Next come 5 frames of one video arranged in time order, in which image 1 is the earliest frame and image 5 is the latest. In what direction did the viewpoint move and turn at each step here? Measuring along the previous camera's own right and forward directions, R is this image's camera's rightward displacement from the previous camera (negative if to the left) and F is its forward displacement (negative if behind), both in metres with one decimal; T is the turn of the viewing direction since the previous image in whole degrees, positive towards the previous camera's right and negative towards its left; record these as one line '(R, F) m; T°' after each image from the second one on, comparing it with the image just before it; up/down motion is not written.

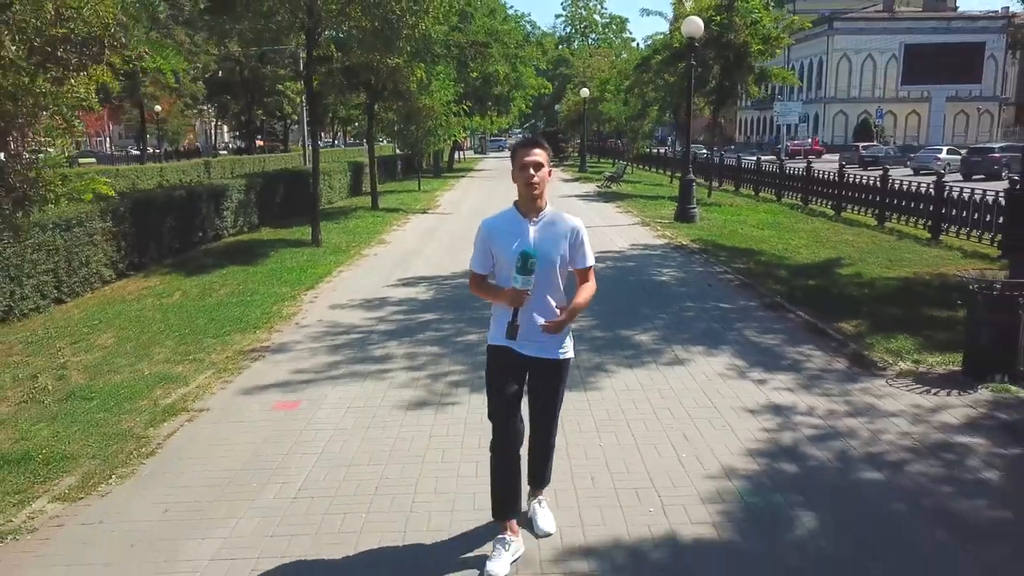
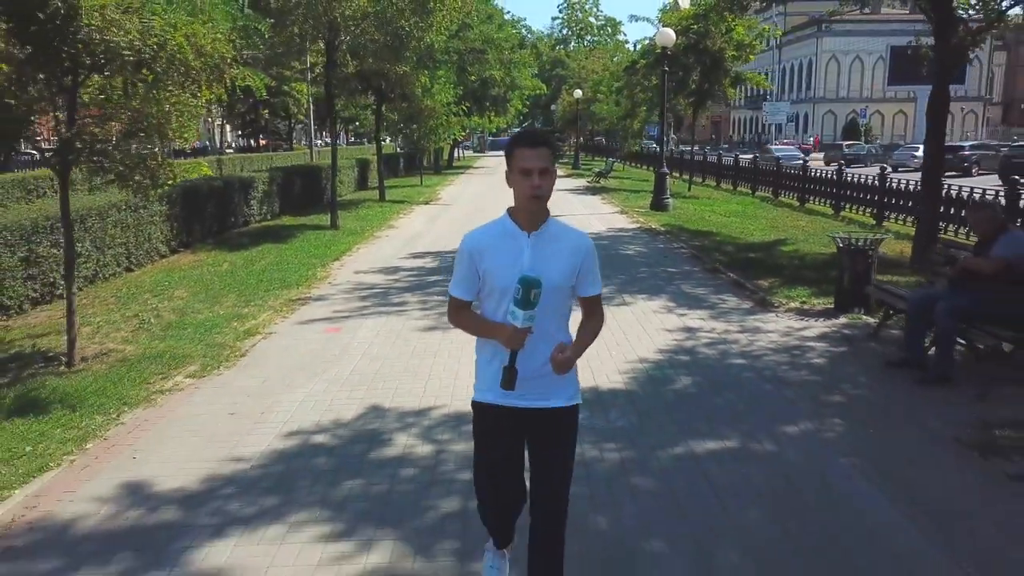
(+0.1, -2.2) m; 0°
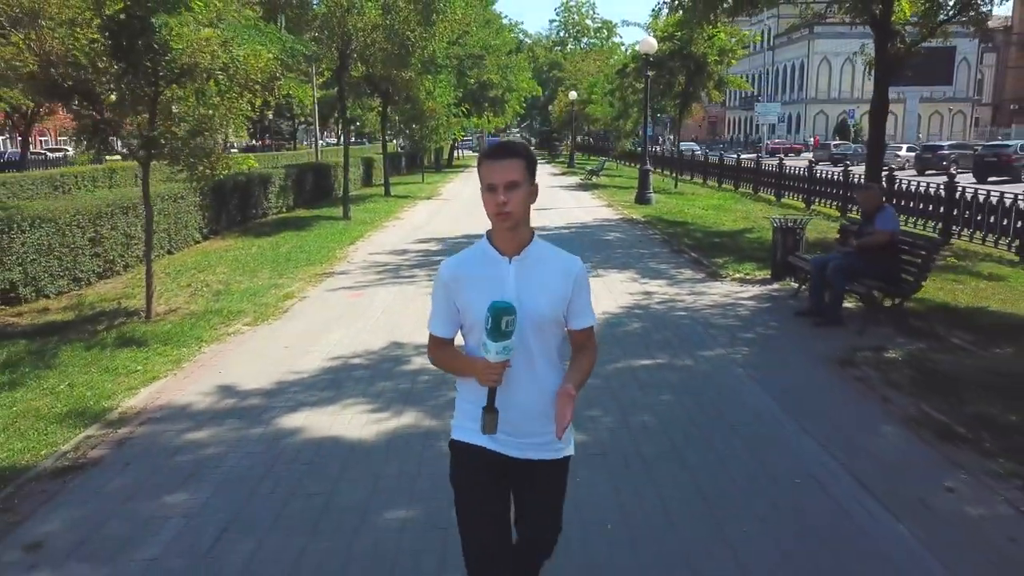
(+0.1, -1.8) m; 0°
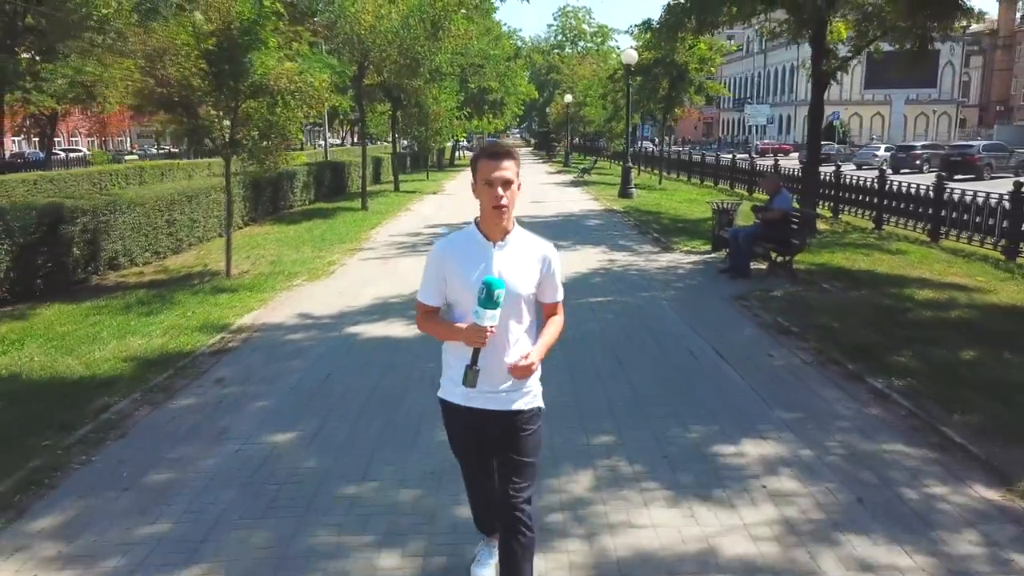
(+0.1, -2.8) m; 0°
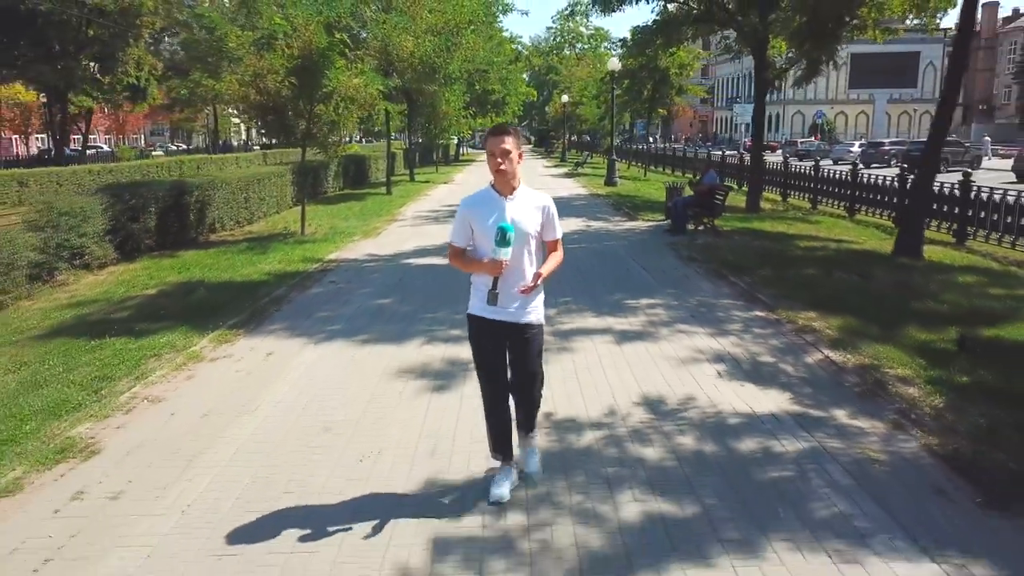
(0.0, -4.1) m; 0°
